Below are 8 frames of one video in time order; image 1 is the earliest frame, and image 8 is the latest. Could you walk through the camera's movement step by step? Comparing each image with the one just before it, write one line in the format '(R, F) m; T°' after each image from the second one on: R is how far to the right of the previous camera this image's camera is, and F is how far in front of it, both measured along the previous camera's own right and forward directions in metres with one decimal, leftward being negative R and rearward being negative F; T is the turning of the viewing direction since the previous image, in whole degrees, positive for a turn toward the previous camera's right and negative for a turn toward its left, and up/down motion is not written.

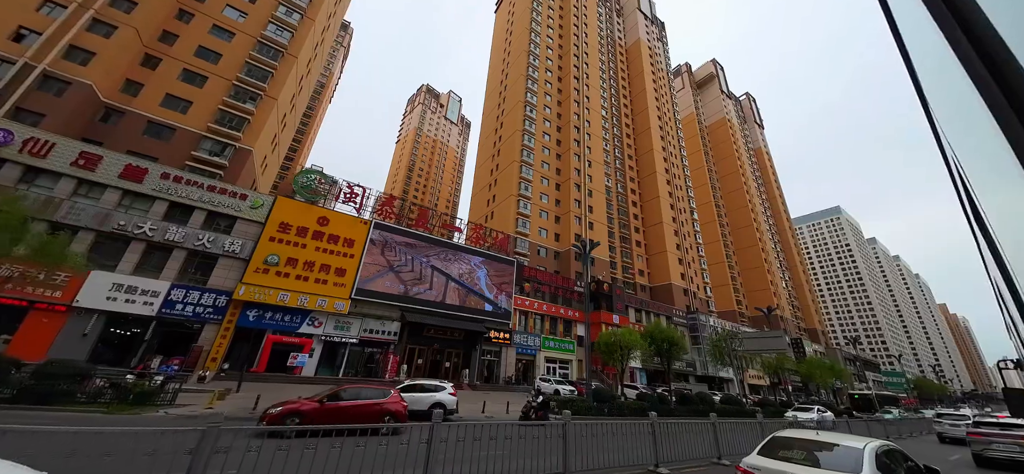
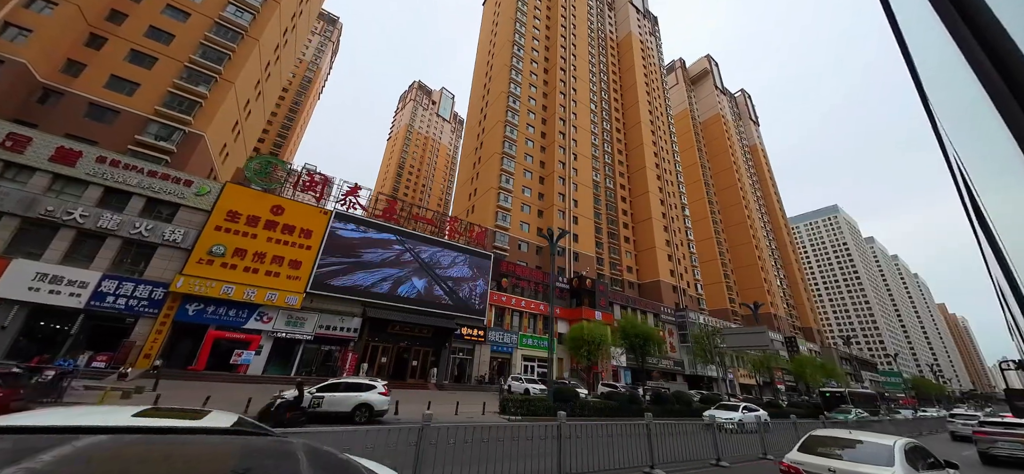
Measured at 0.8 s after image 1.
(+2.3, +1.5) m; 0°
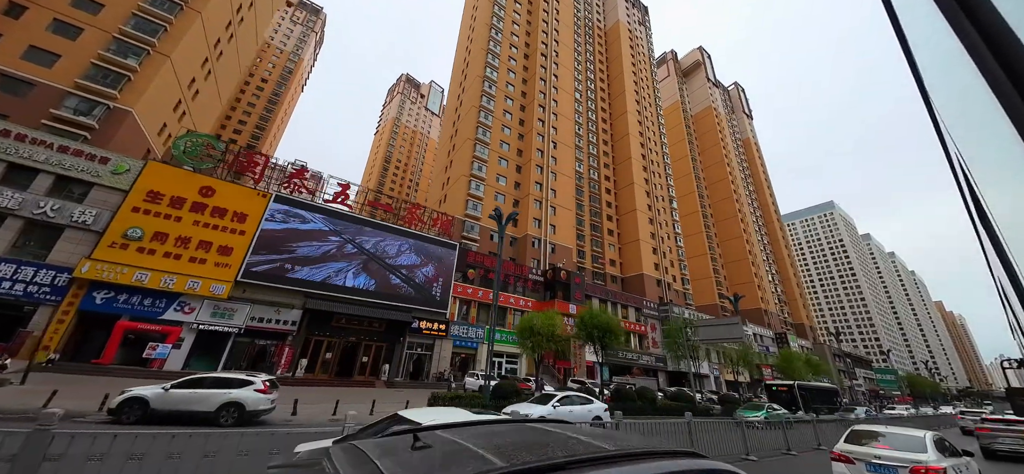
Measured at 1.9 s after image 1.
(+3.0, +1.9) m; 0°
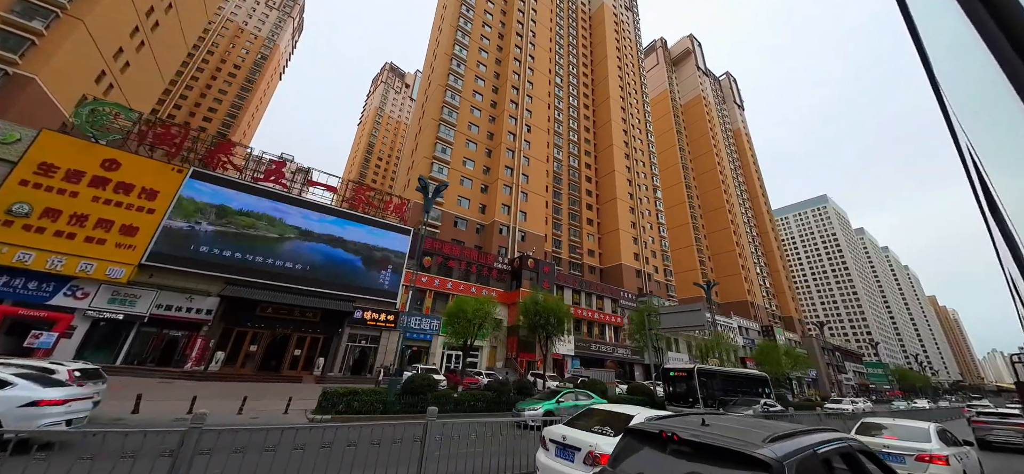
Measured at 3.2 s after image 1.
(+3.4, +2.0) m; 0°
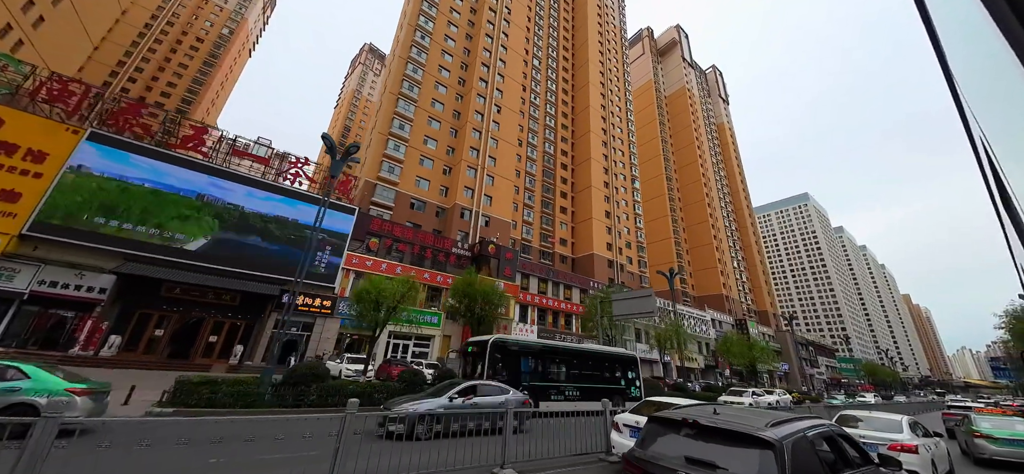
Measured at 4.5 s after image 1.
(+2.9, +1.6) m; +2°
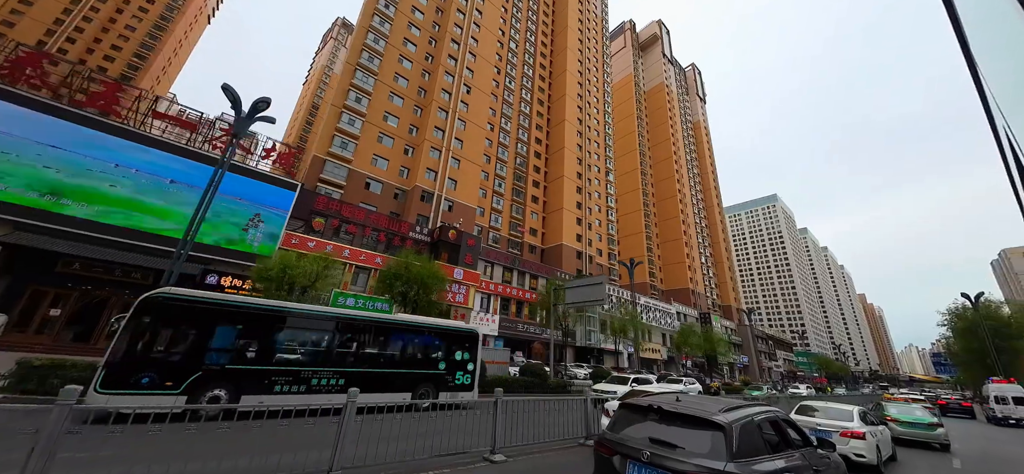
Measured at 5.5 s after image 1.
(+1.8, +1.1) m; +3°
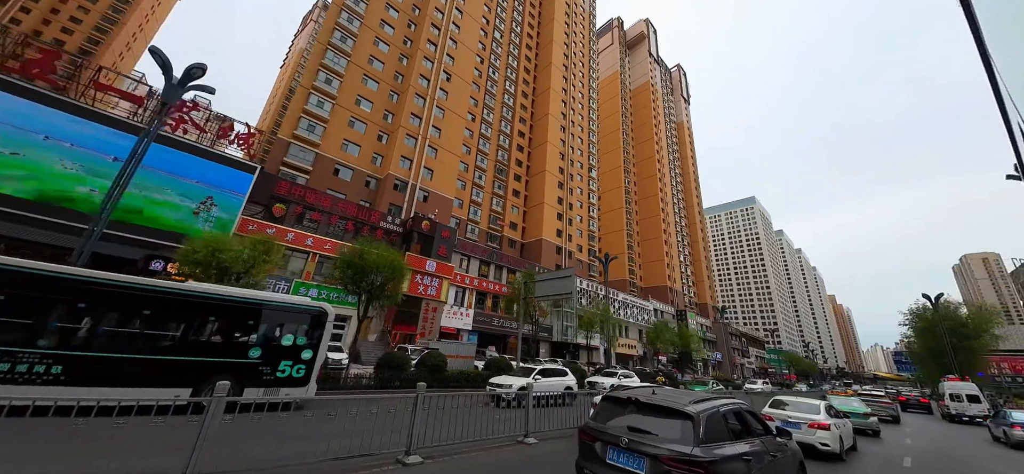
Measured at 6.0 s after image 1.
(+0.9, +0.7) m; +2°
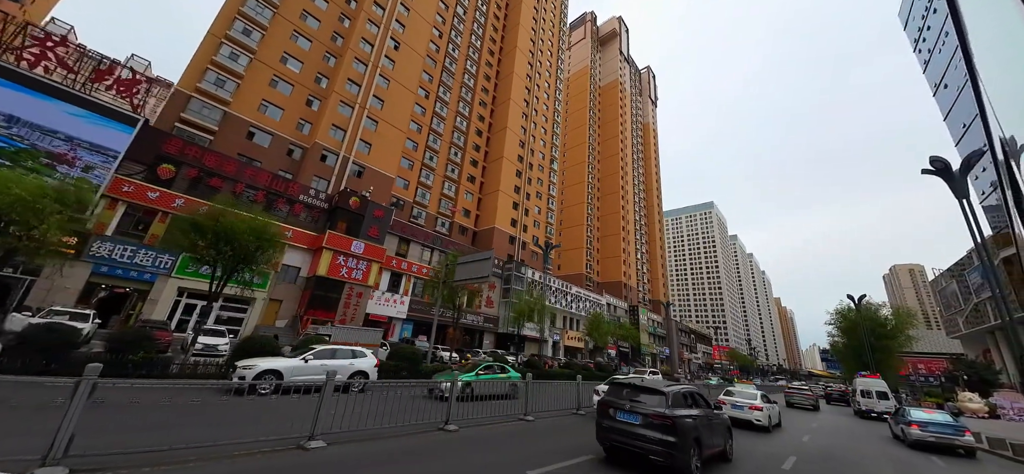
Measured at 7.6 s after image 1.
(+2.7, +1.6) m; +5°
